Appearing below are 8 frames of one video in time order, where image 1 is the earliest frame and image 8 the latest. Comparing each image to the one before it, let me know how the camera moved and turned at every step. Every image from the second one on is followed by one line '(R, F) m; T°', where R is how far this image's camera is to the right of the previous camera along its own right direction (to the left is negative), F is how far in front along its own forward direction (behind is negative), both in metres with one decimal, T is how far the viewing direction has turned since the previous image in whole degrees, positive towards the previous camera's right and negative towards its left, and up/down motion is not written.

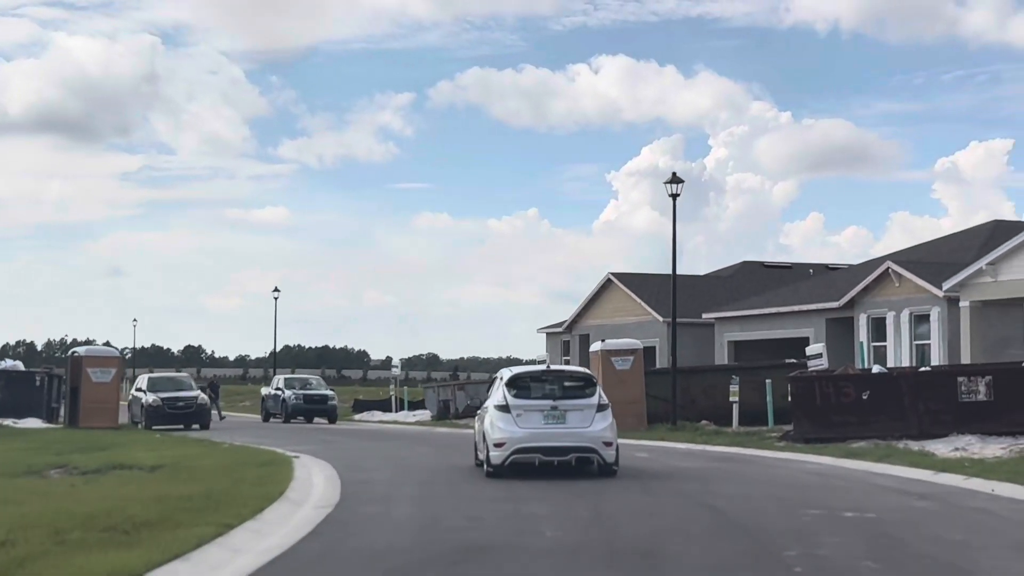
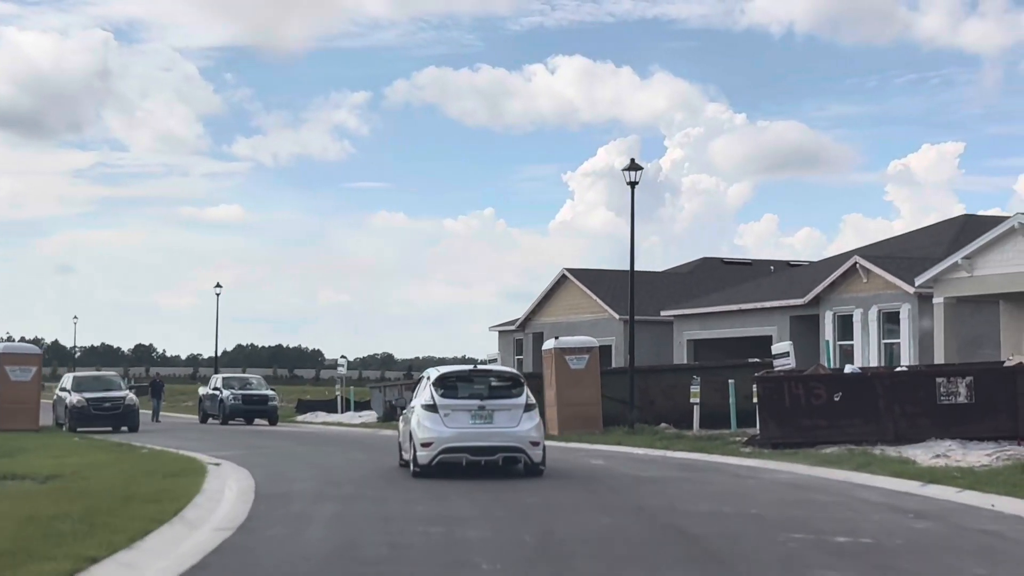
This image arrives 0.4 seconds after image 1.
(+0.2, +1.9) m; +2°
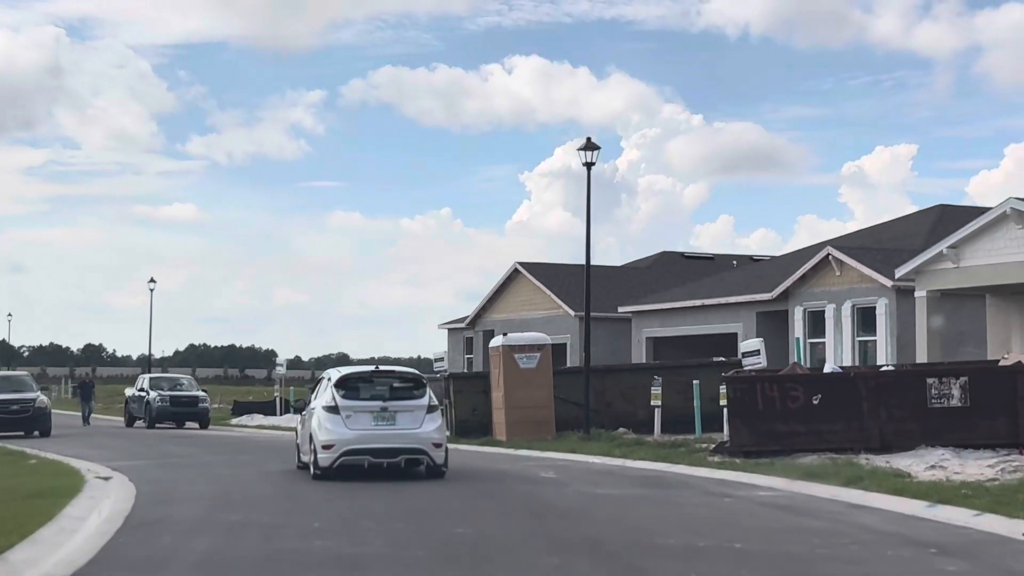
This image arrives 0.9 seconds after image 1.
(+0.2, +2.6) m; +2°
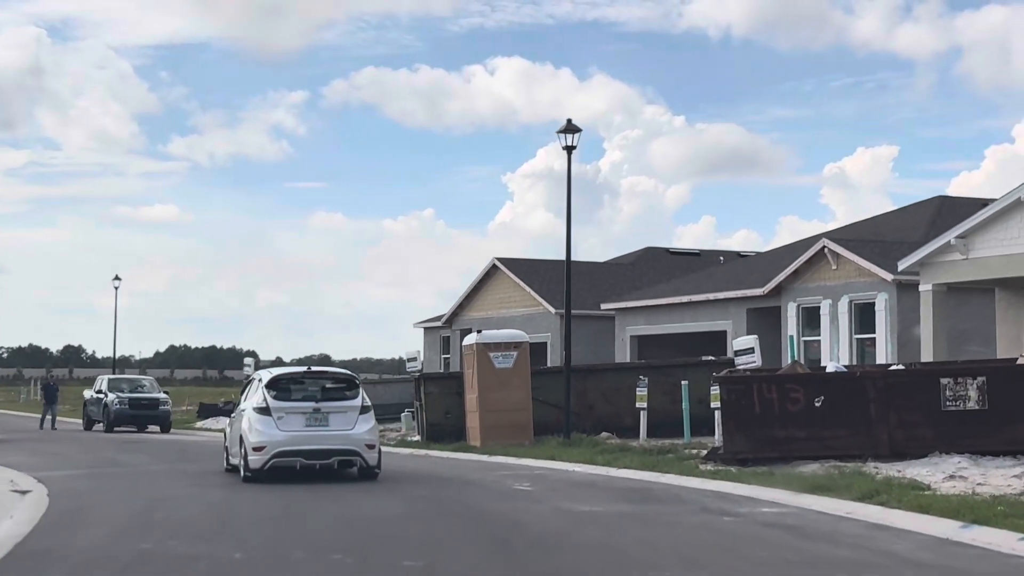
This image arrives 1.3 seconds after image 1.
(+0.1, +1.9) m; +1°
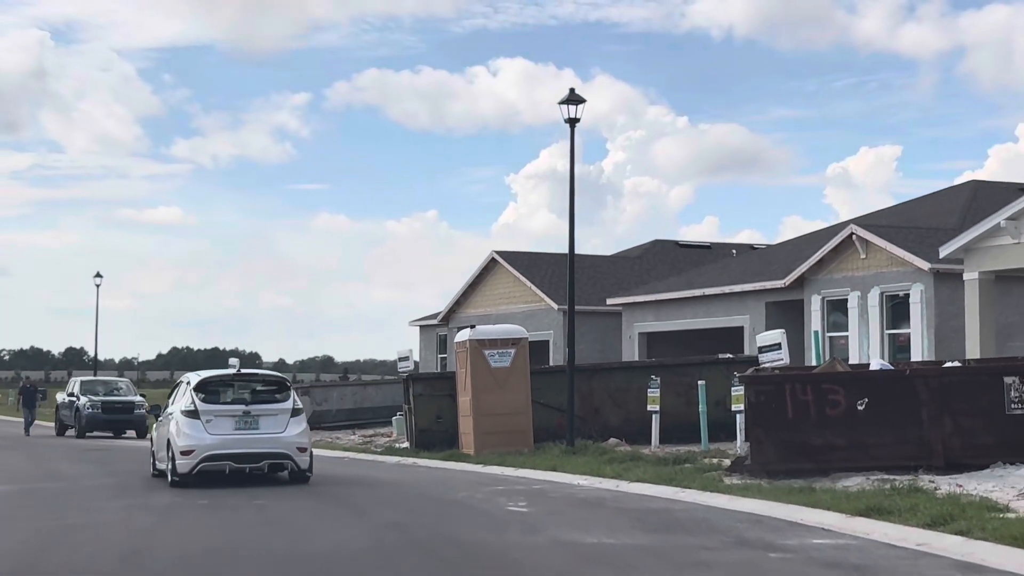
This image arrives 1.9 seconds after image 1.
(+0.1, +2.5) m; 0°
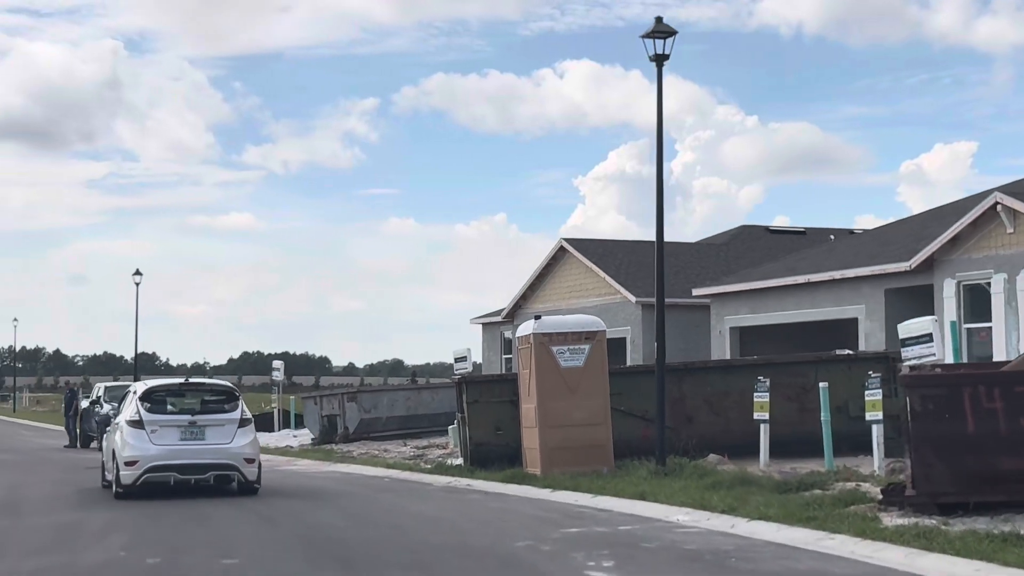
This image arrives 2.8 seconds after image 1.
(-0.1, +4.1) m; -3°
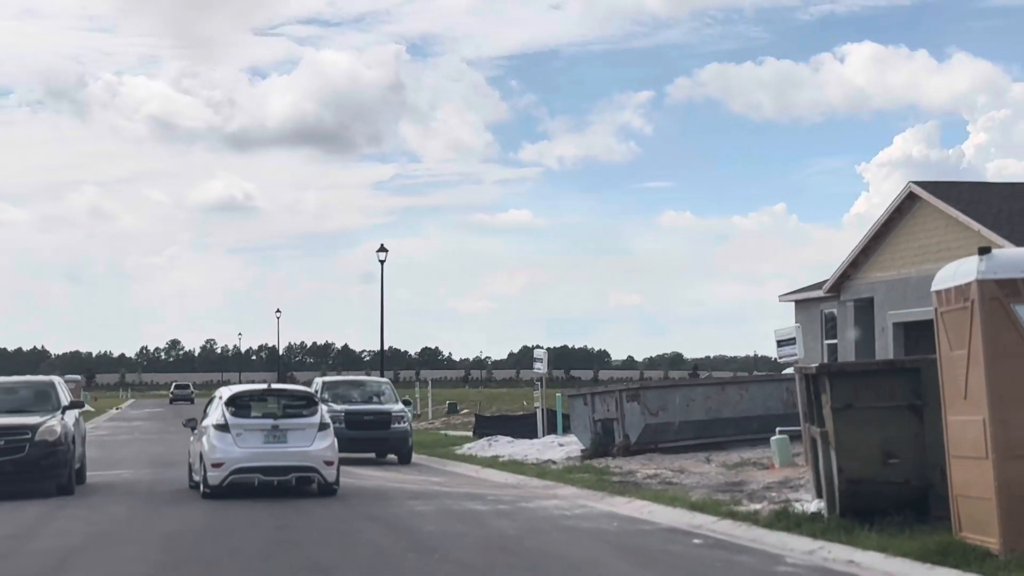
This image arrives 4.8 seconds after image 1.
(-1.0, +7.9) m; -12°
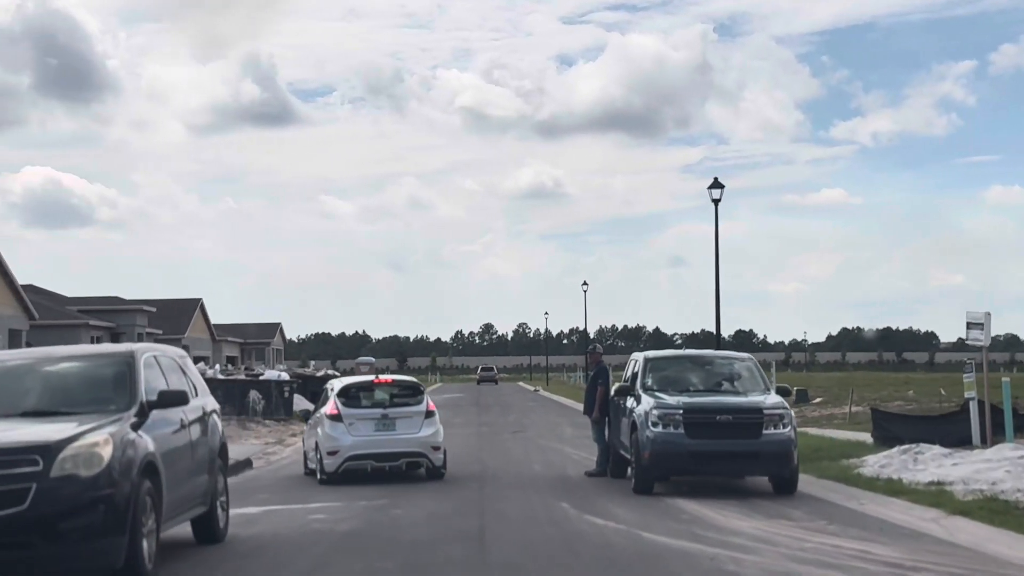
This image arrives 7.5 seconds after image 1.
(-1.5, +9.9) m; -13°
